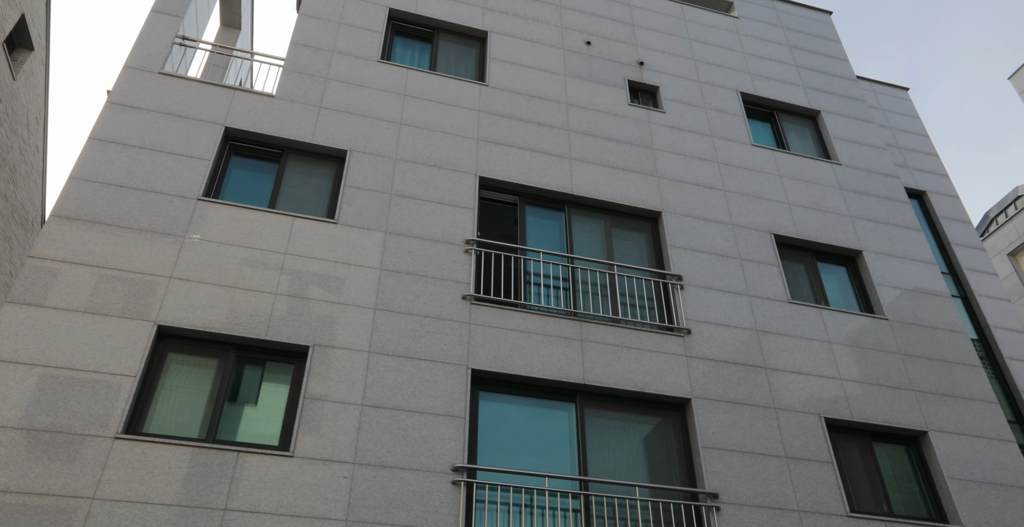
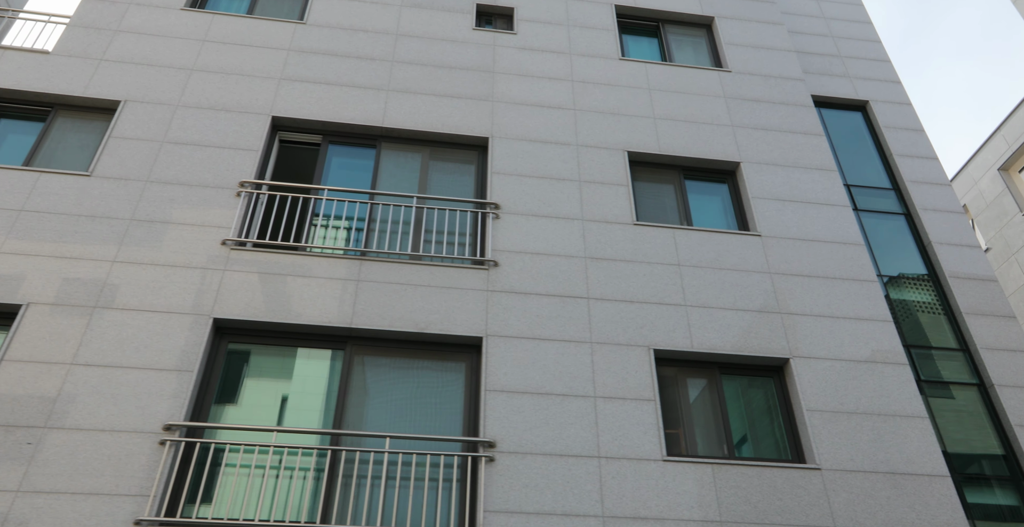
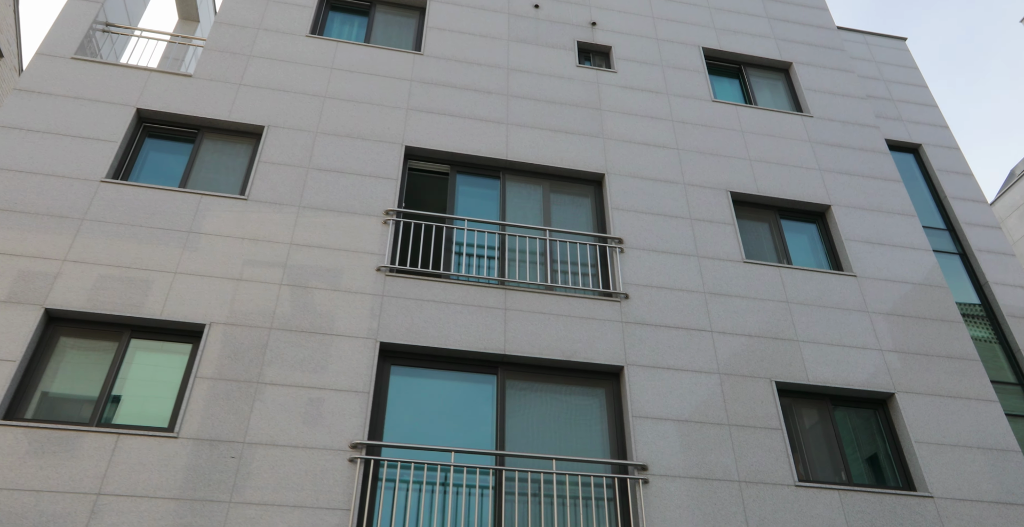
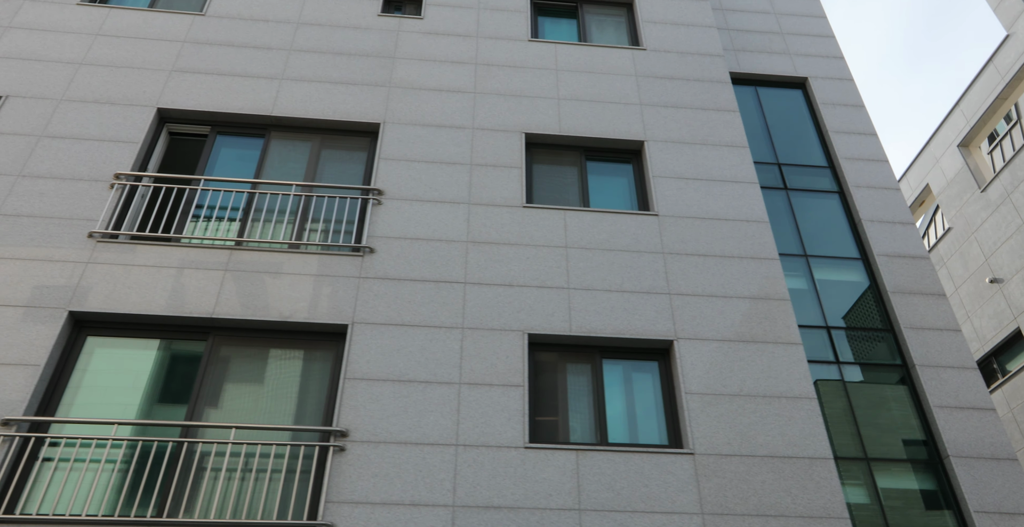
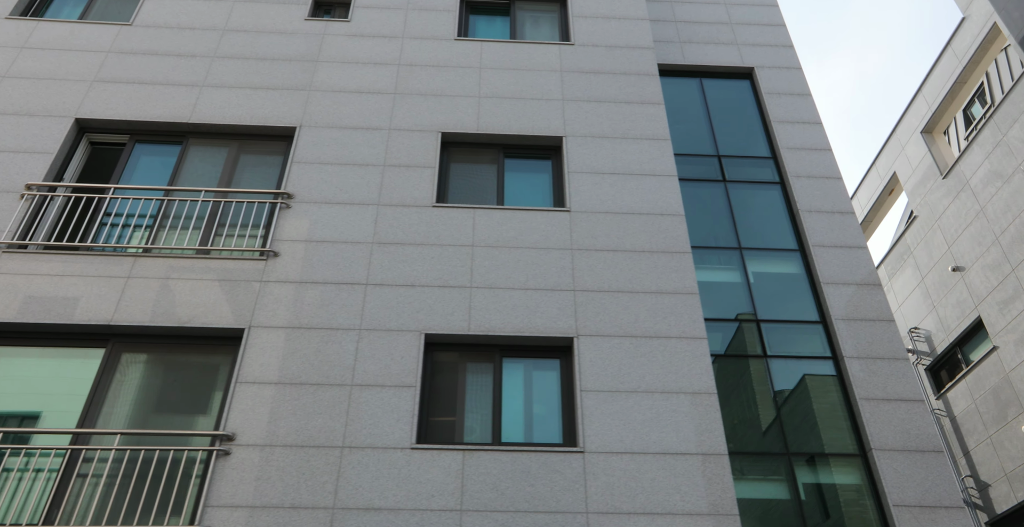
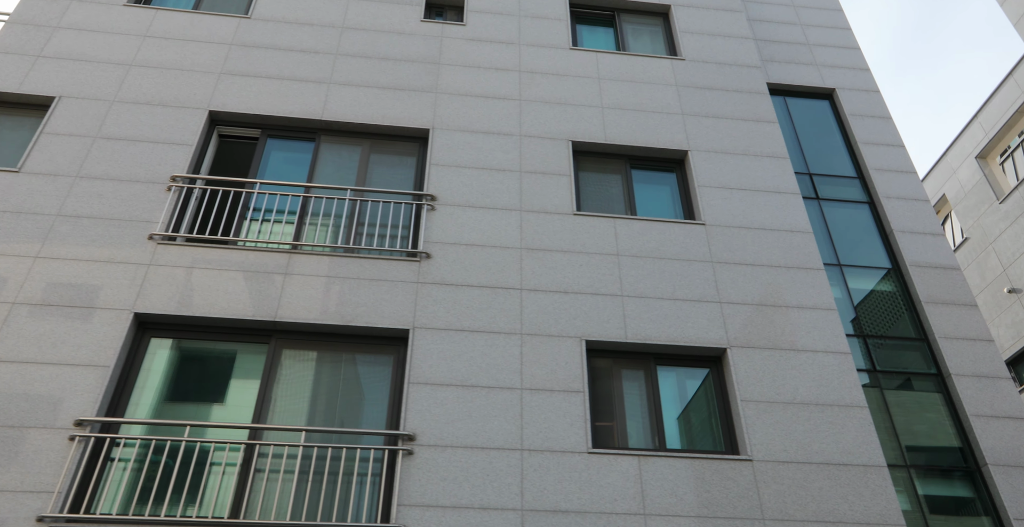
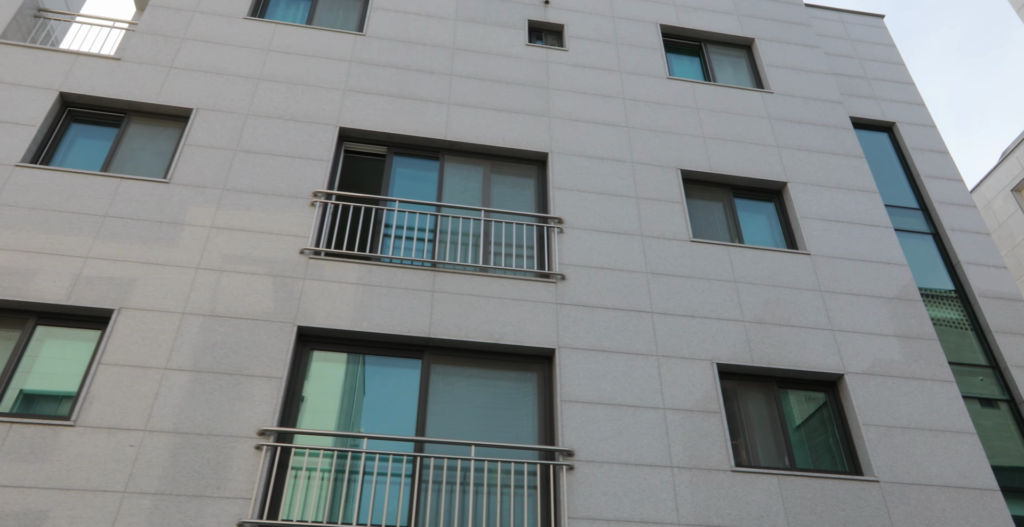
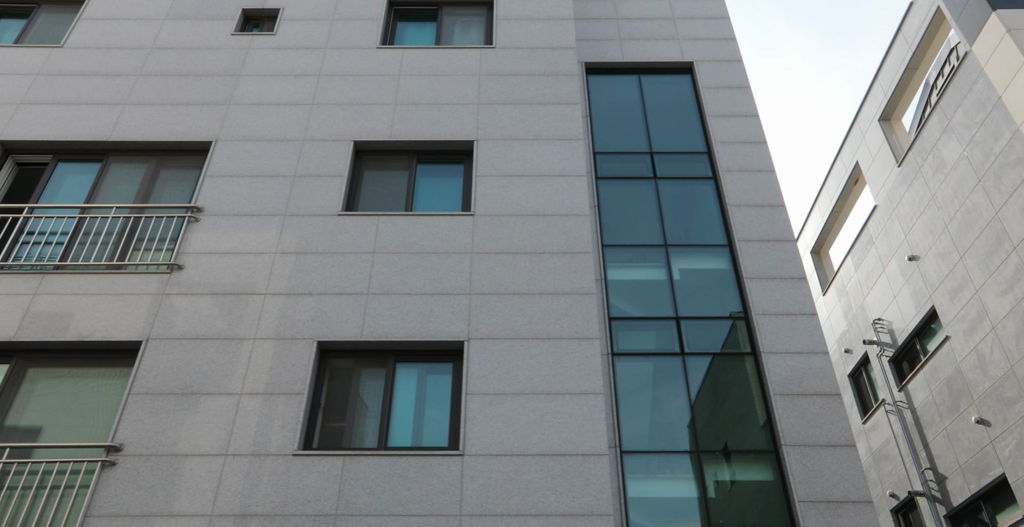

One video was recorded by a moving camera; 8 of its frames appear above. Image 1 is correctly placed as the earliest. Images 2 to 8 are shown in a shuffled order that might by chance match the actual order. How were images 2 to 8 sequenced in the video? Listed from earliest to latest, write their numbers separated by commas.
3, 7, 2, 6, 4, 5, 8
